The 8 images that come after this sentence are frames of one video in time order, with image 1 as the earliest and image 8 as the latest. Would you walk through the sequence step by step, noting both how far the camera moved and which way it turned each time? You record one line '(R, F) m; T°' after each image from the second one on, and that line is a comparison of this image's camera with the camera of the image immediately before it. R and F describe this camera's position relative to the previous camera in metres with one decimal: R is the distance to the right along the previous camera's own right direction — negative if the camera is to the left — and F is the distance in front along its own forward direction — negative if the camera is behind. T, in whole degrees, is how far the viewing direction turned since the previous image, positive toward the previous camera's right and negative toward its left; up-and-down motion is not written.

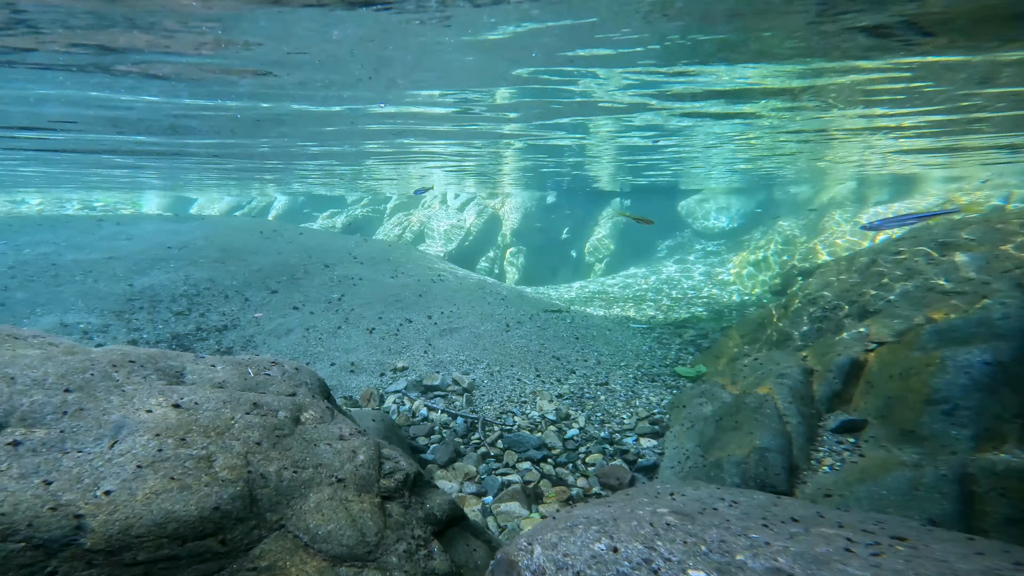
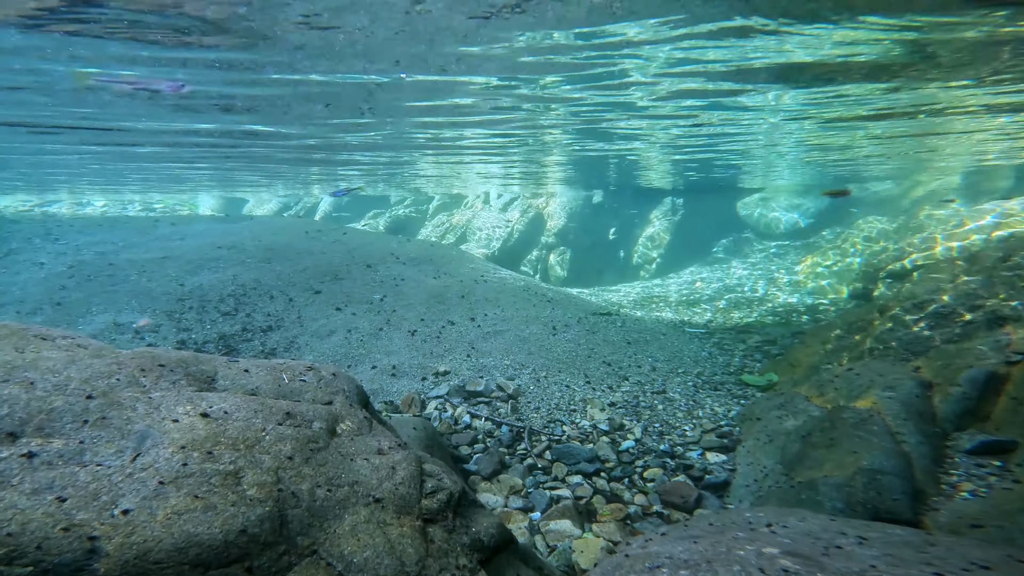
(-0.1, +0.3) m; -5°
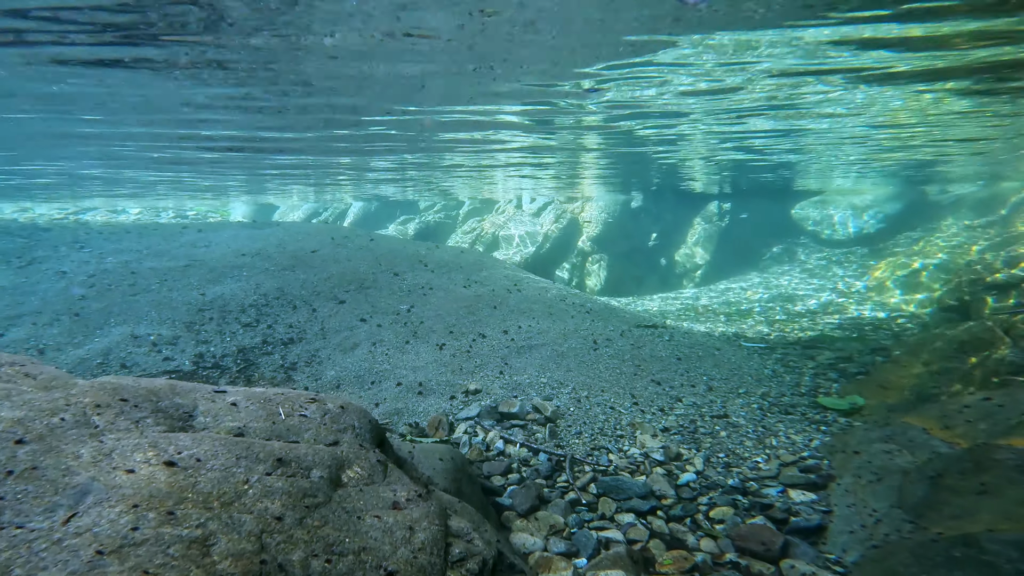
(-0.1, +0.5) m; -4°
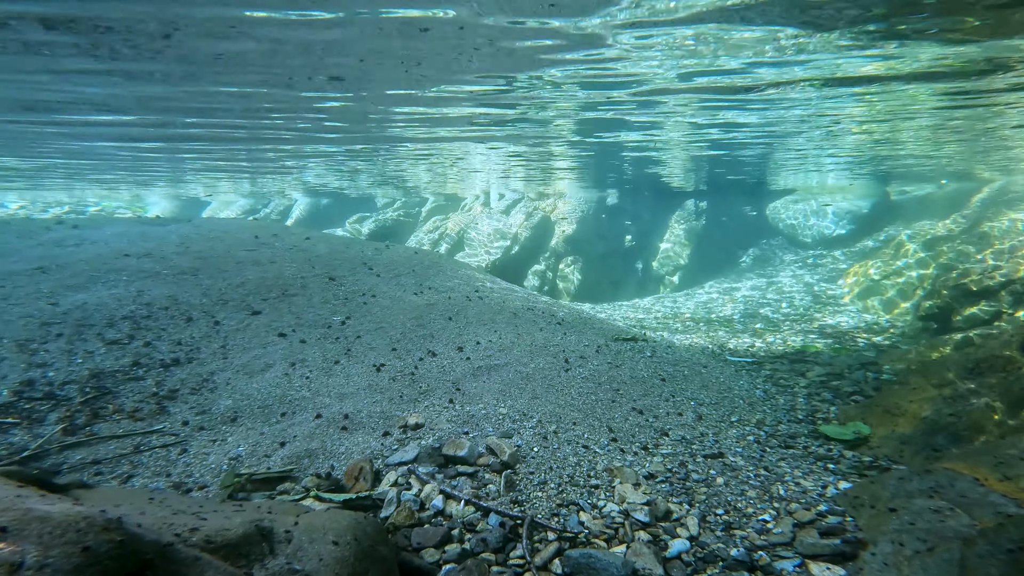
(+0.3, +1.0) m; +3°
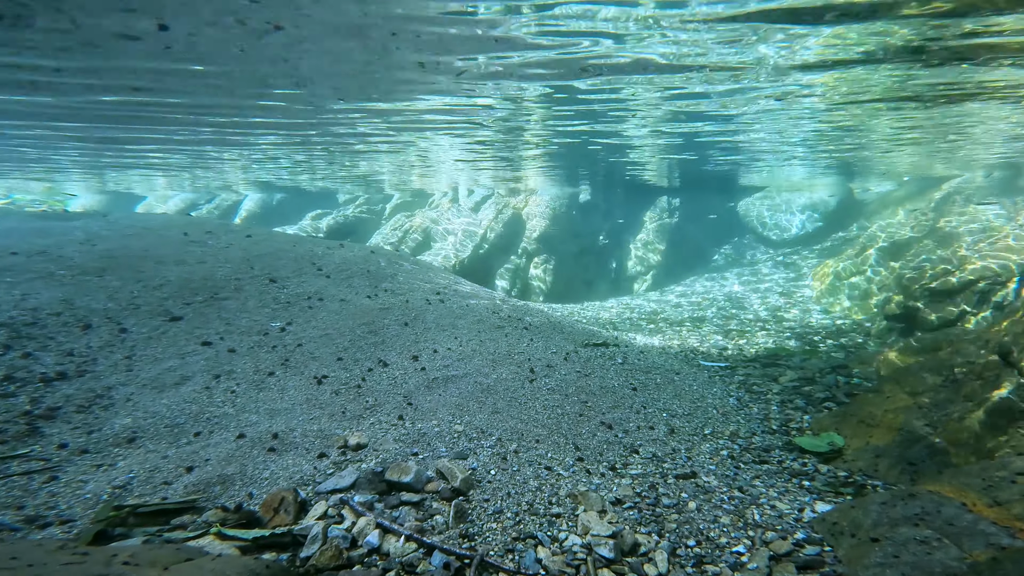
(+0.2, +0.4) m; +3°
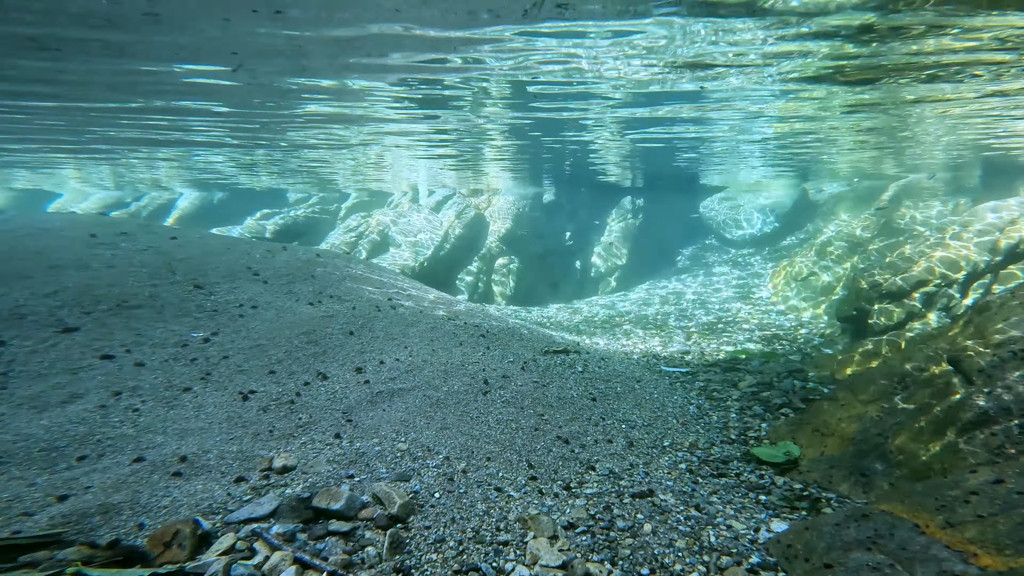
(+0.2, +0.2) m; +4°
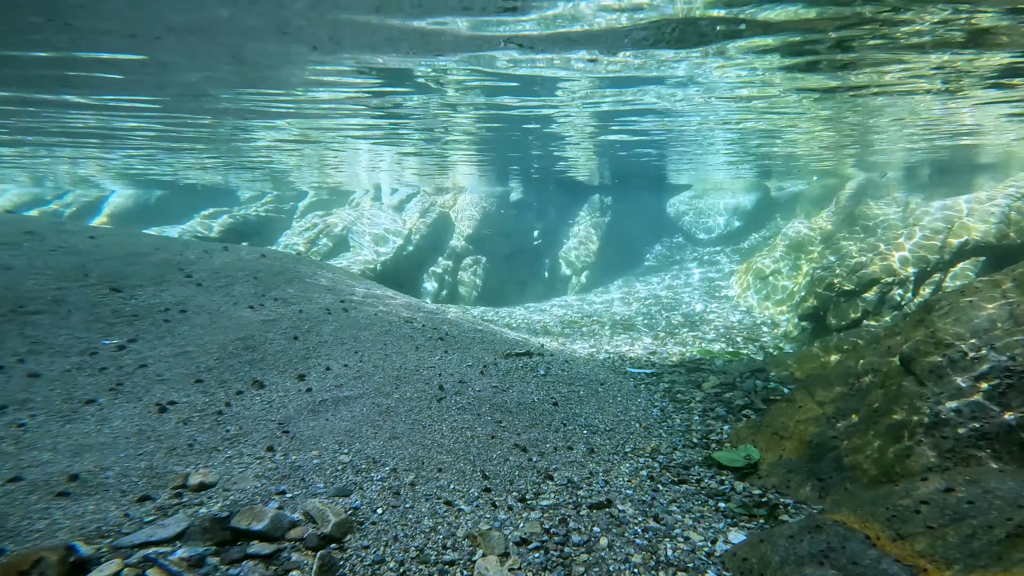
(+0.2, +0.2) m; +3°
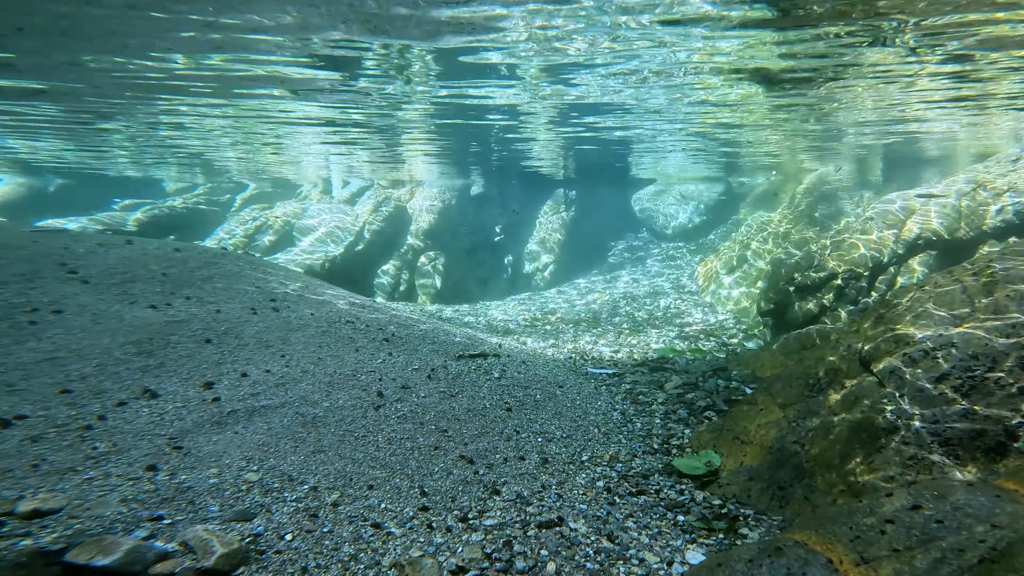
(+0.2, +0.3) m; +4°
